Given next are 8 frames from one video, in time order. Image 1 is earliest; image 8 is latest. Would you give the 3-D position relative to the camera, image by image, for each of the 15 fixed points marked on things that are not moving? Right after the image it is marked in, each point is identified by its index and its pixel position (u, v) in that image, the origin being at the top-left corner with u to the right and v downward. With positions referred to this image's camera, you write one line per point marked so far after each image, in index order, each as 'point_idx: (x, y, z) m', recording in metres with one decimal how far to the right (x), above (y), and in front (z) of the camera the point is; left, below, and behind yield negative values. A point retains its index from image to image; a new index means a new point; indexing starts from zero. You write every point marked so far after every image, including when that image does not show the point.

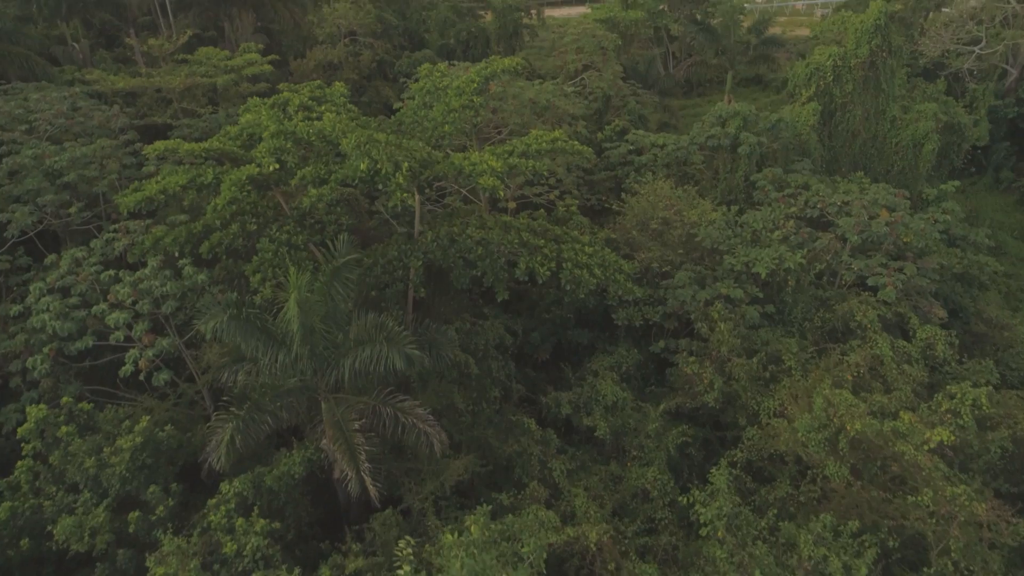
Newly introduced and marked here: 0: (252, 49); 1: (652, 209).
0: (-6.1, +5.6, +16.8) m
1: (+2.0, +1.2, +10.4) m
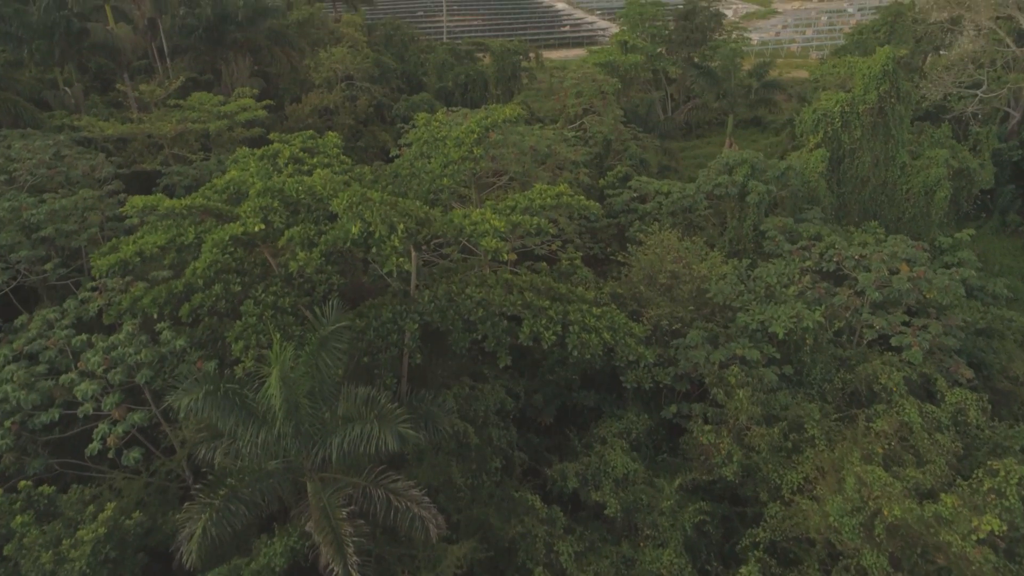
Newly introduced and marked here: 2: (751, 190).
0: (-6.1, +4.5, +16.5) m
1: (+2.0, +0.4, +9.9) m
2: (+4.0, +1.6, +11.9) m
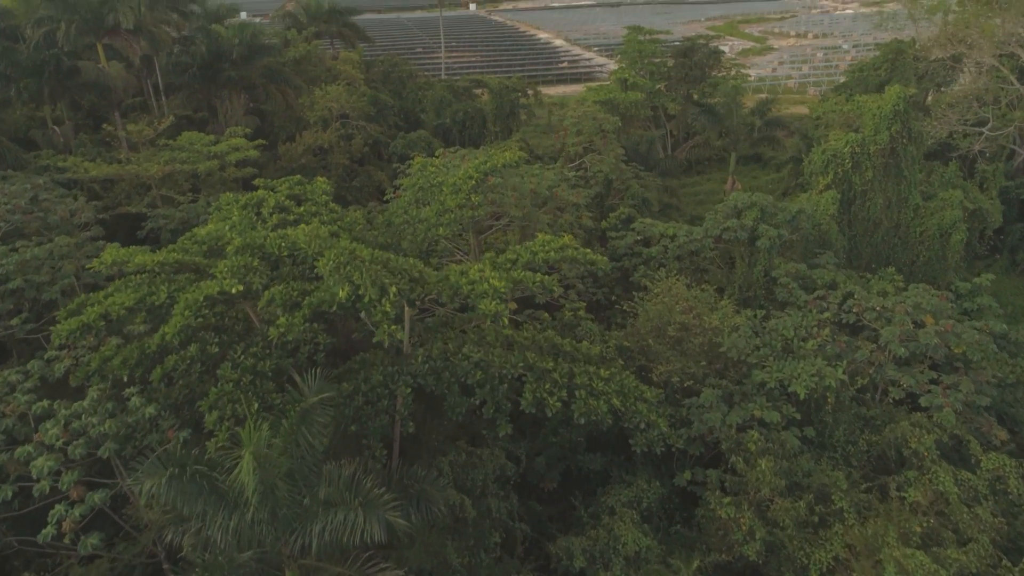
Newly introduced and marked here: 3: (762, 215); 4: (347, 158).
0: (-6.2, +3.5, +16.1) m
1: (+2.0, -0.3, +9.3) m
2: (+3.9, +0.8, +11.3) m
3: (+4.1, +1.2, +11.7) m
4: (-3.8, +3.0, +16.7) m
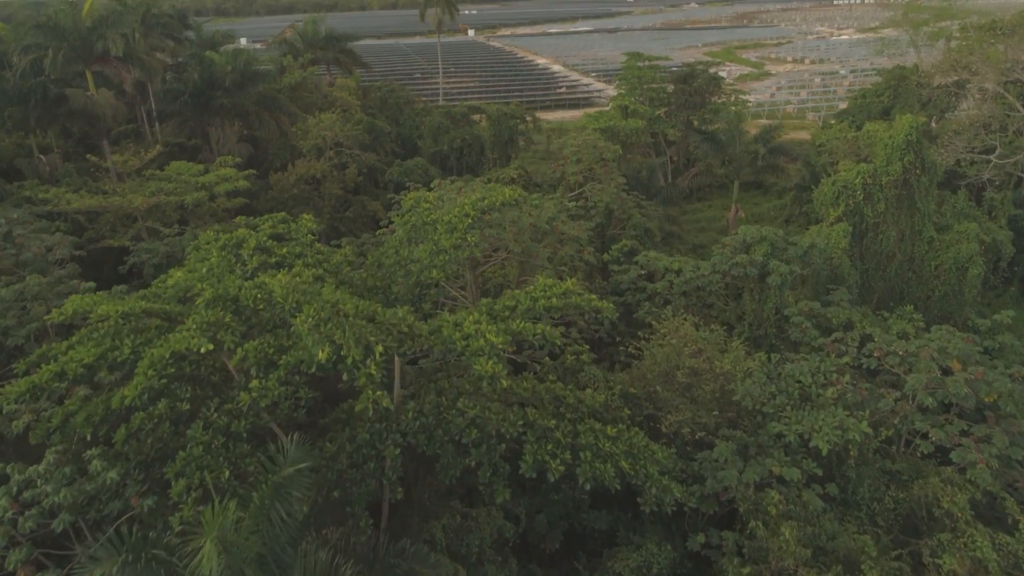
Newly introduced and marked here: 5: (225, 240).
0: (-6.2, +2.8, +15.7) m
1: (+2.0, -0.8, +8.7) m
2: (+3.9, +0.3, +10.8) m
3: (+4.1, +0.6, +11.2) m
4: (-3.9, +2.3, +16.3) m
5: (-3.0, +0.5, +7.4) m
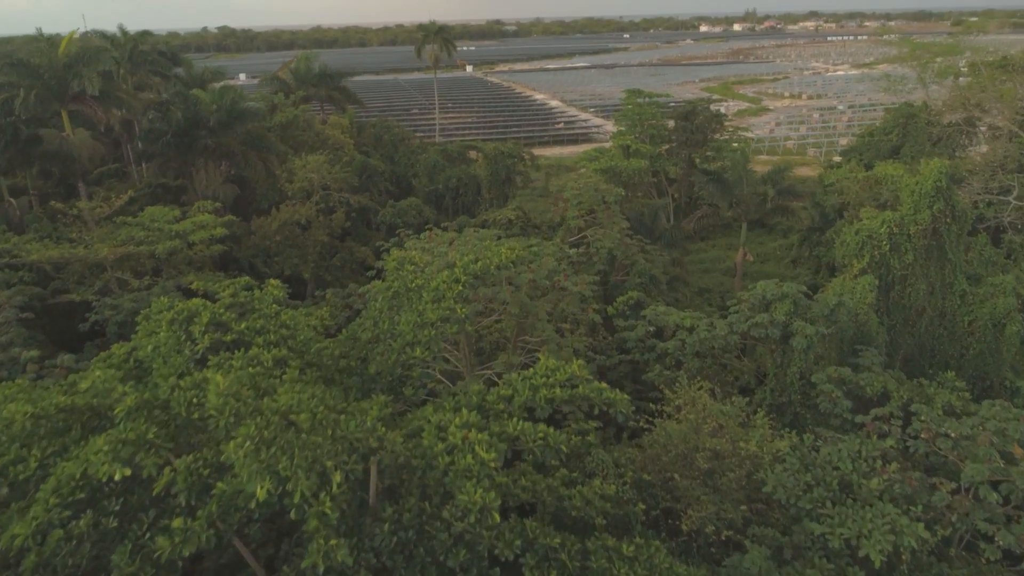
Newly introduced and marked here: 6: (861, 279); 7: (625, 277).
0: (-6.3, +1.7, +14.7) m
1: (+2.0, -1.6, +7.7) m
2: (+3.9, -0.6, +9.8) m
3: (+4.0, -0.3, +10.2) m
4: (-3.9, +1.2, +15.3) m
5: (-3.0, -0.2, +6.4) m
6: (+5.6, +0.1, +11.5) m
7: (+2.5, +0.2, +15.9) m
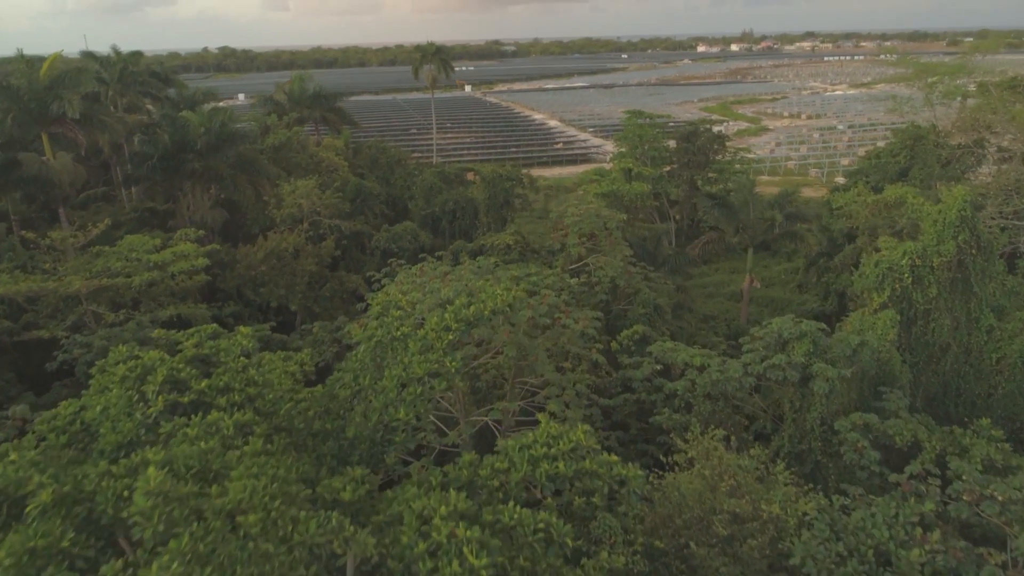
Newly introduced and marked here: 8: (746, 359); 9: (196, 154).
0: (-6.3, +1.0, +14.0) m
1: (+1.9, -2.0, +6.9) m
2: (+3.8, -1.1, +9.1) m
3: (+4.0, -0.8, +9.5) m
4: (-4.0, +0.5, +14.6) m
5: (-3.0, -0.6, +5.7) m
6: (+5.5, -0.4, +10.8) m
7: (+2.5, -0.4, +15.2) m
8: (+3.1, -1.0, +9.7) m
9: (-8.2, +3.5, +18.5) m
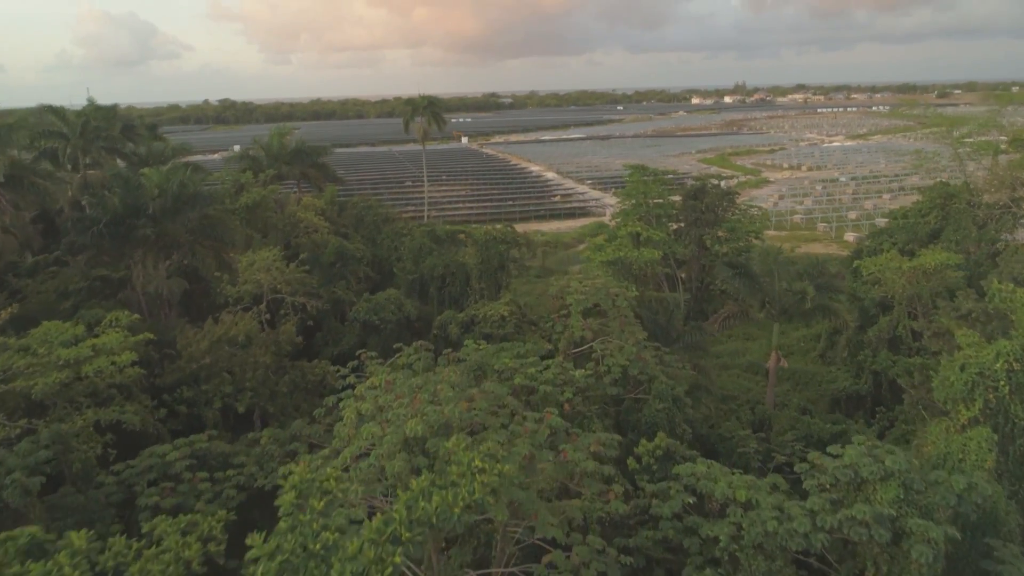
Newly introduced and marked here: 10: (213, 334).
0: (-6.4, -0.5, +11.8) m
1: (+1.9, -3.1, +4.5) m
2: (+3.8, -2.3, +6.7) m
3: (+3.9, -2.0, +7.2) m
4: (-4.1, -1.1, +12.3) m
5: (-3.1, -1.6, +3.4) m
6: (+5.5, -1.7, +8.5) m
7: (+2.4, -2.0, +12.9) m
8: (+3.1, -2.2, +7.4) m
9: (-8.3, +1.6, +16.4) m
10: (-4.9, -0.7, +11.9) m
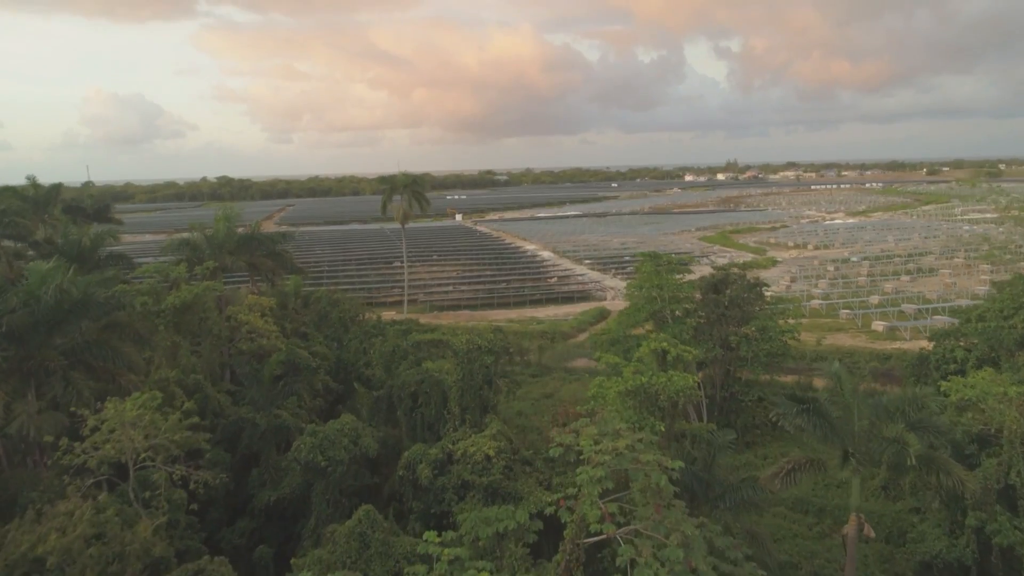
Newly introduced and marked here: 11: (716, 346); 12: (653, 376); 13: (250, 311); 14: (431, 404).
0: (-6.6, -2.4, +7.4) m
1: (+1.7, -4.3, -0.1) m
2: (+3.6, -3.7, +2.2) m
3: (+3.7, -3.4, +2.7) m
4: (-4.3, -3.0, +7.9) m
5: (-3.3, -2.7, -1.1) m
6: (+5.3, -3.3, +4.1) m
7: (+2.2, -4.0, +8.3) m
8: (+2.9, -3.7, +2.9) m
9: (-8.5, -0.8, +12.2) m
10: (-5.2, -2.6, +7.4) m
11: (+5.6, -1.5, +19.1) m
12: (+2.7, -1.6, +13.2) m
13: (-7.0, -0.6, +19.2) m
14: (-1.9, -2.8, +17.1) m
